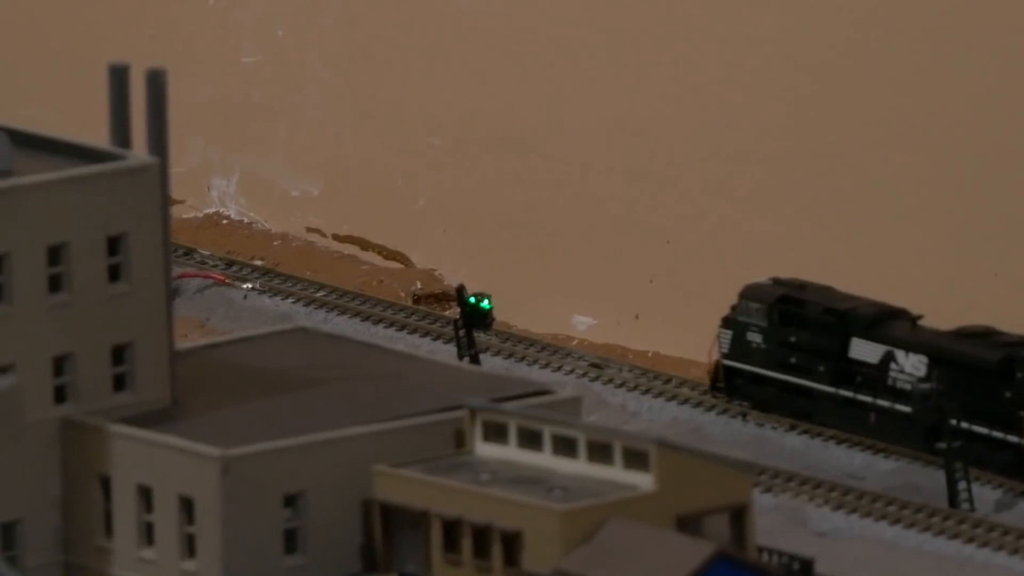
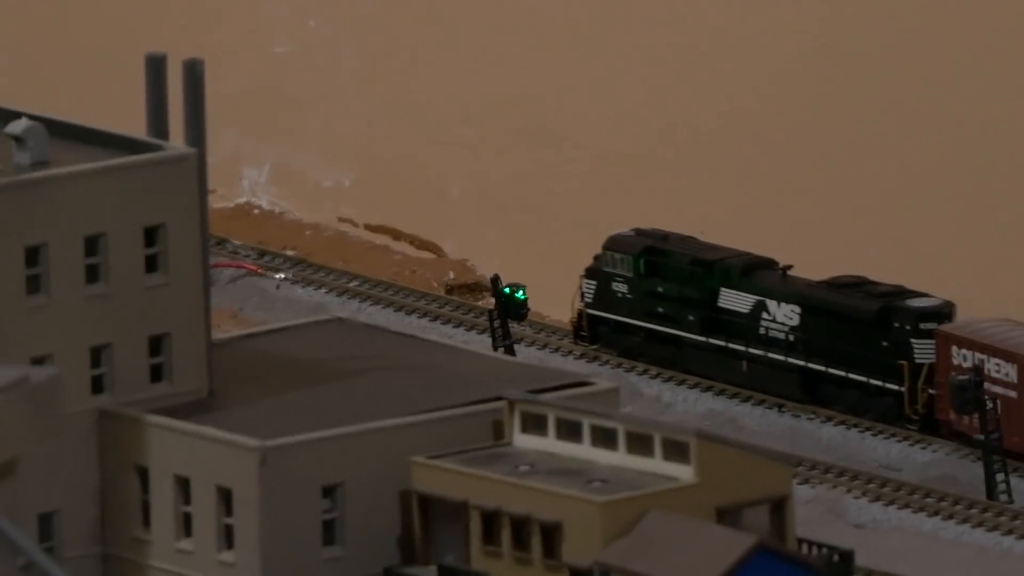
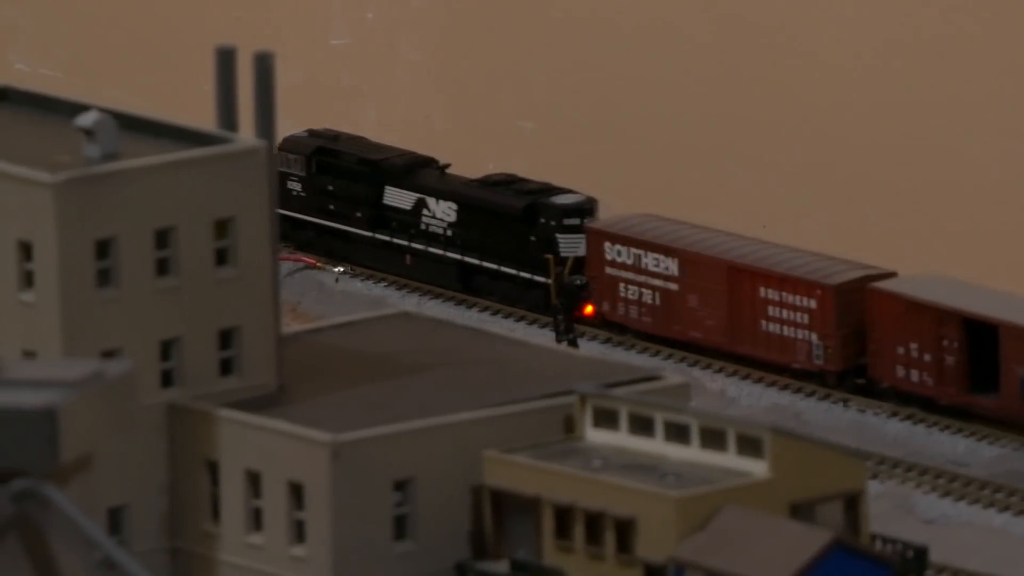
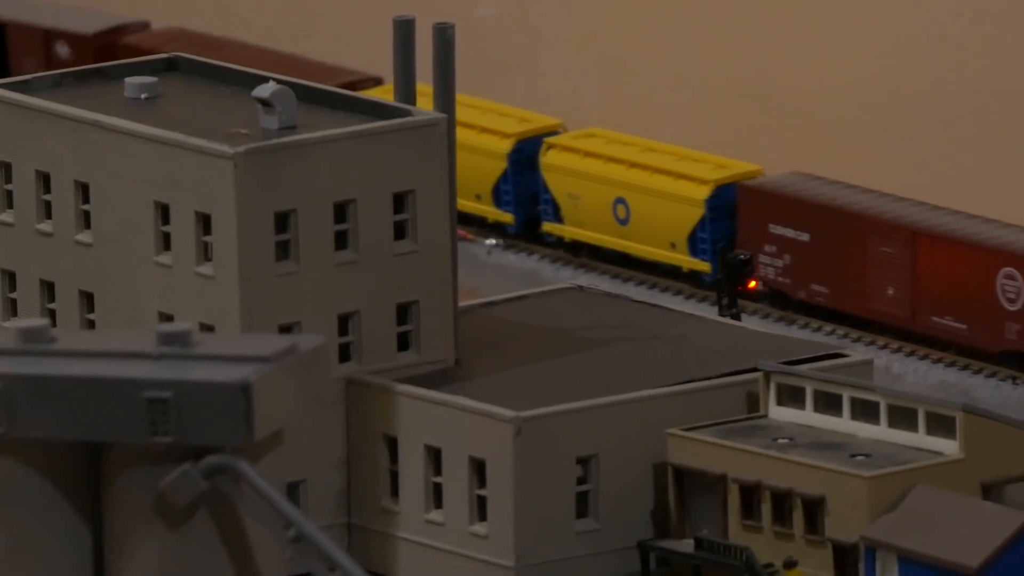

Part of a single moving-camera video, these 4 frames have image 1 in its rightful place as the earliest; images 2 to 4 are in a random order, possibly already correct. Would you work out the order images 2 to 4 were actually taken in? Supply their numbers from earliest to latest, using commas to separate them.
2, 3, 4
